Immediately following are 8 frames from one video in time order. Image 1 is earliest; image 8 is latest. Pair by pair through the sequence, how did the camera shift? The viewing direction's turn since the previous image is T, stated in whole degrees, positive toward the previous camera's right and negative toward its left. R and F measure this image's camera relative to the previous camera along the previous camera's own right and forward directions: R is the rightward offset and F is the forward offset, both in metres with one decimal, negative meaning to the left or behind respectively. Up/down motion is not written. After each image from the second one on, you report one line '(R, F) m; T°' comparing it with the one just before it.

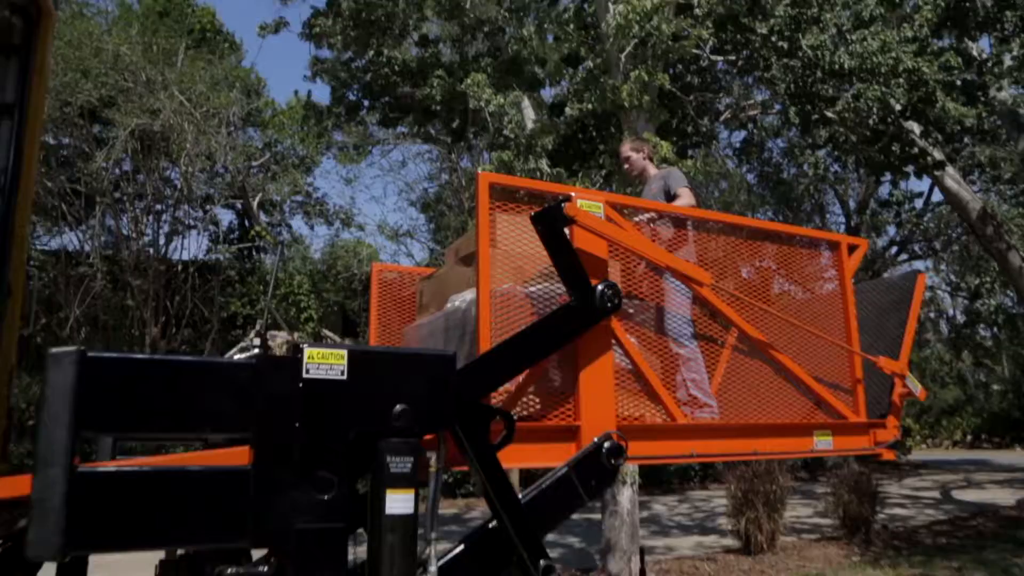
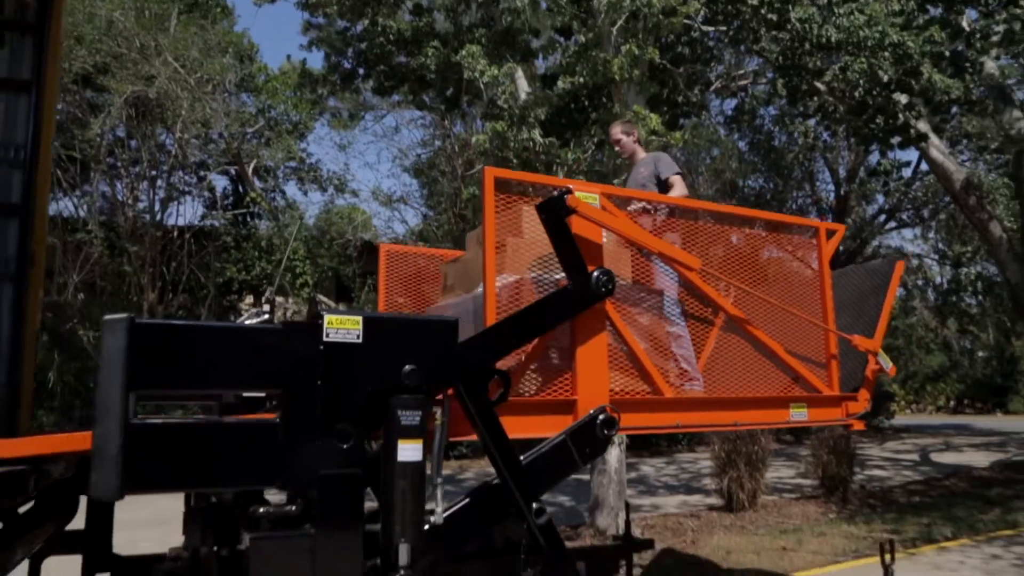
(0.0, -0.3) m; +1°
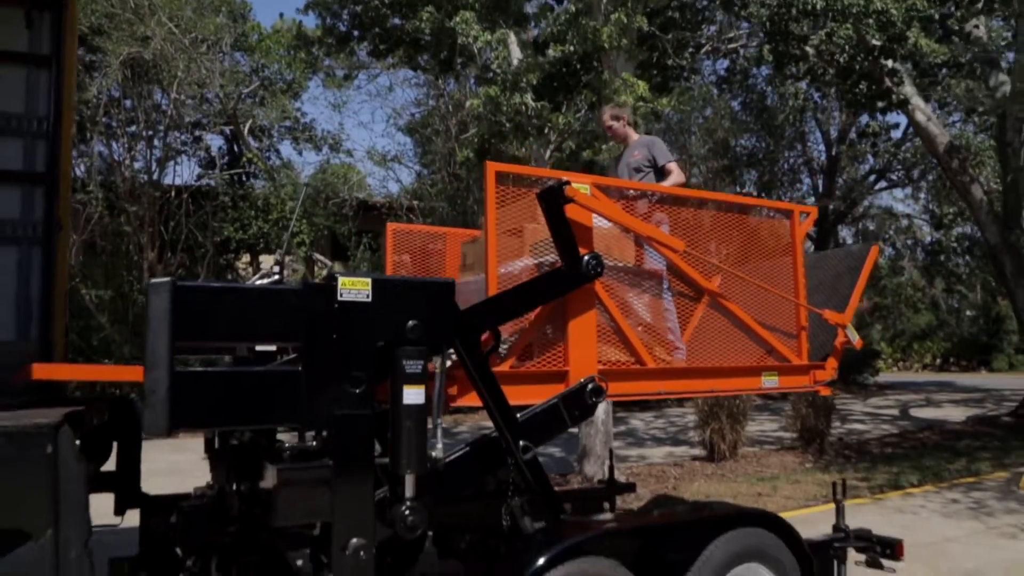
(0.0, -0.5) m; 0°
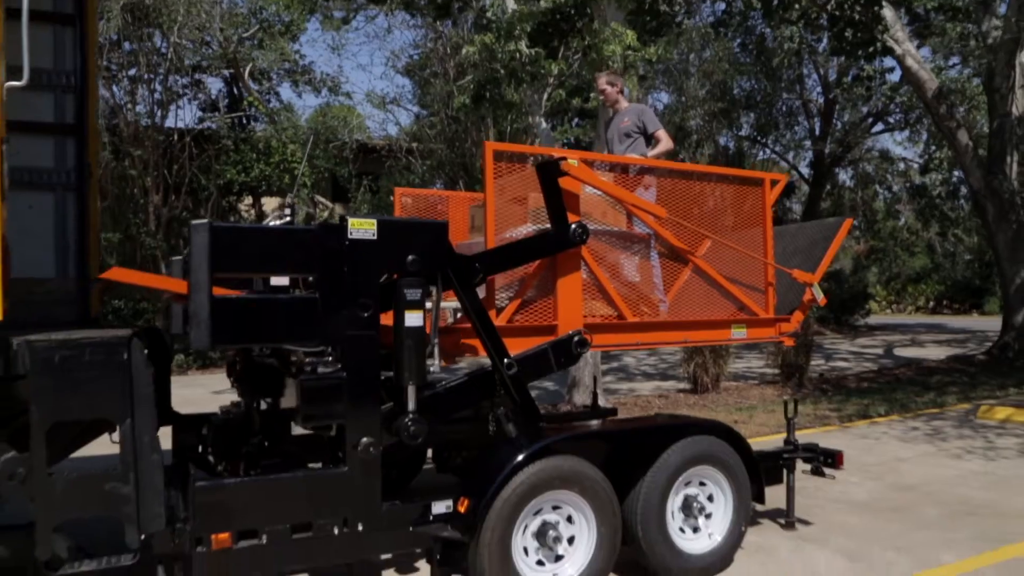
(+0.1, -0.6) m; 0°
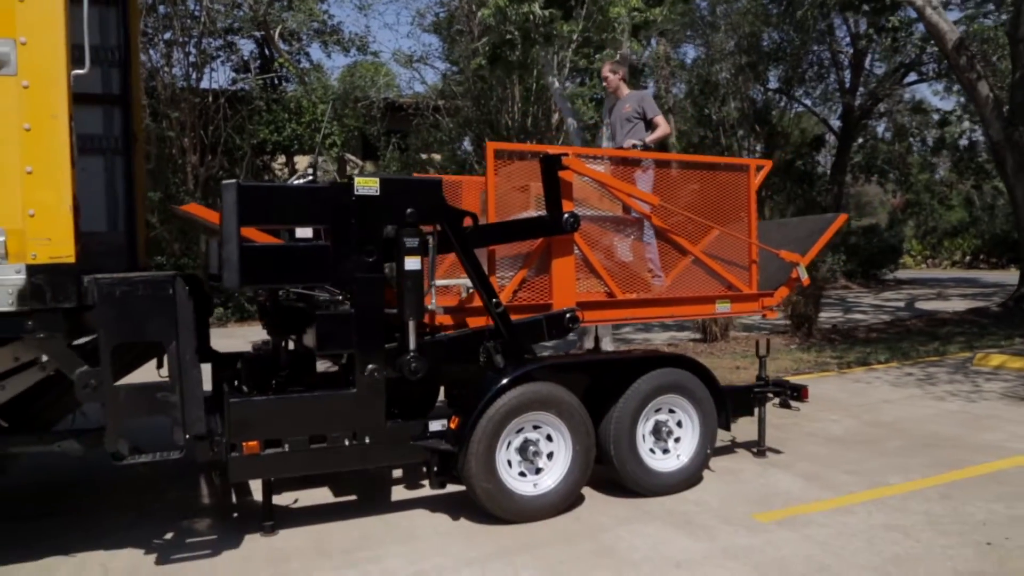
(+0.3, -0.7) m; -3°
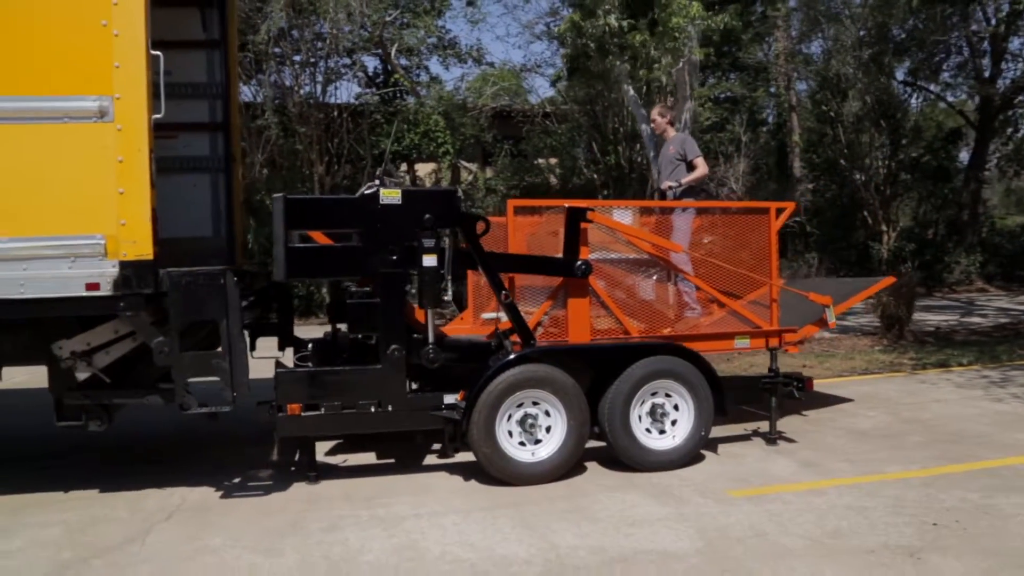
(+1.1, -0.8) m; -10°
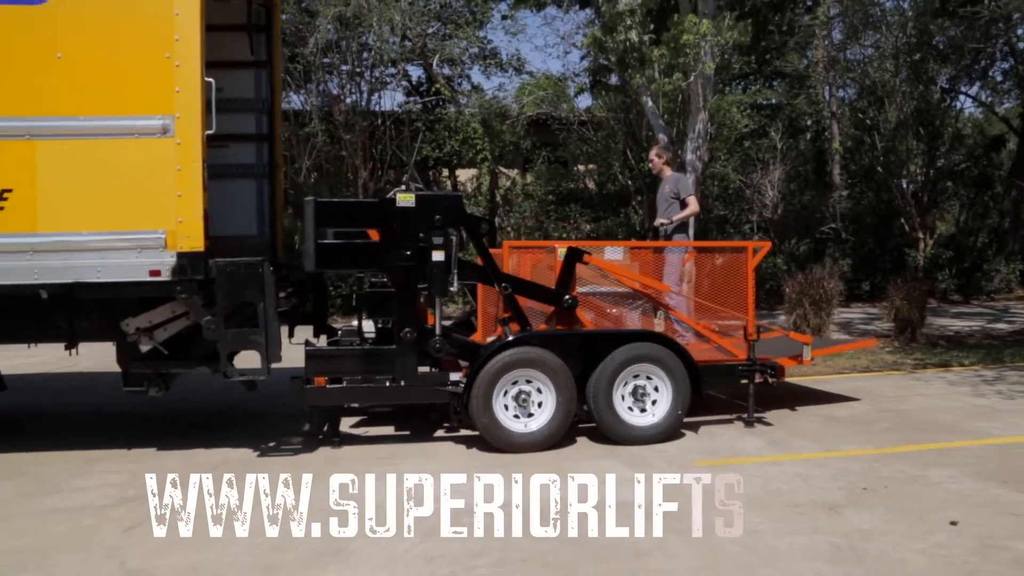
(+0.5, -0.9) m; -3°
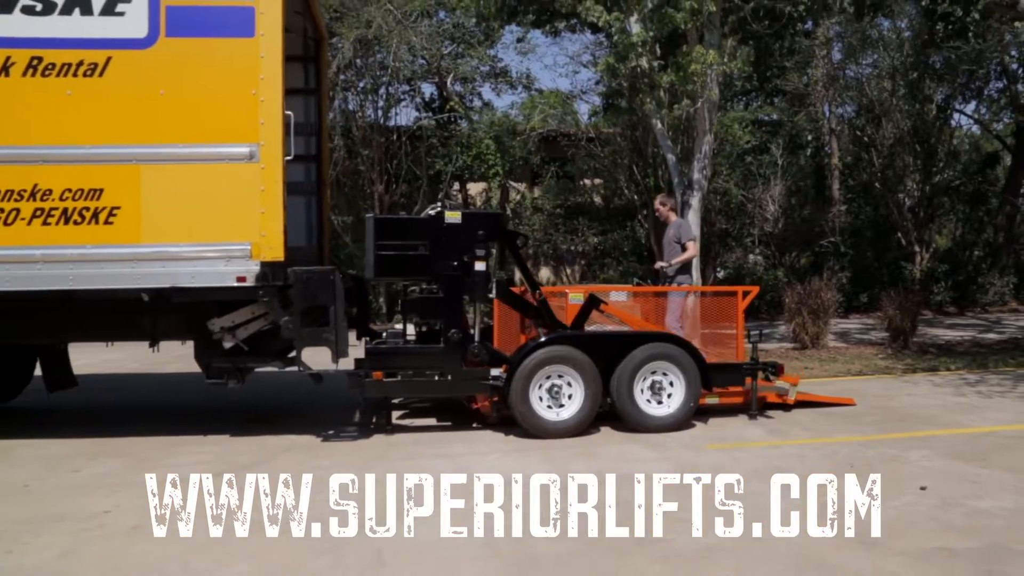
(-0.3, -1.0) m; 0°
